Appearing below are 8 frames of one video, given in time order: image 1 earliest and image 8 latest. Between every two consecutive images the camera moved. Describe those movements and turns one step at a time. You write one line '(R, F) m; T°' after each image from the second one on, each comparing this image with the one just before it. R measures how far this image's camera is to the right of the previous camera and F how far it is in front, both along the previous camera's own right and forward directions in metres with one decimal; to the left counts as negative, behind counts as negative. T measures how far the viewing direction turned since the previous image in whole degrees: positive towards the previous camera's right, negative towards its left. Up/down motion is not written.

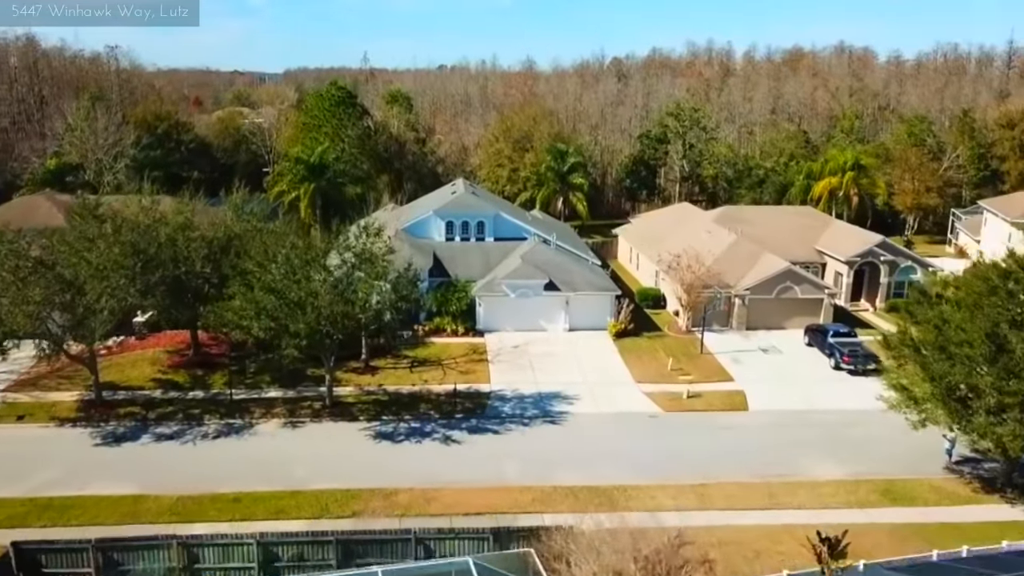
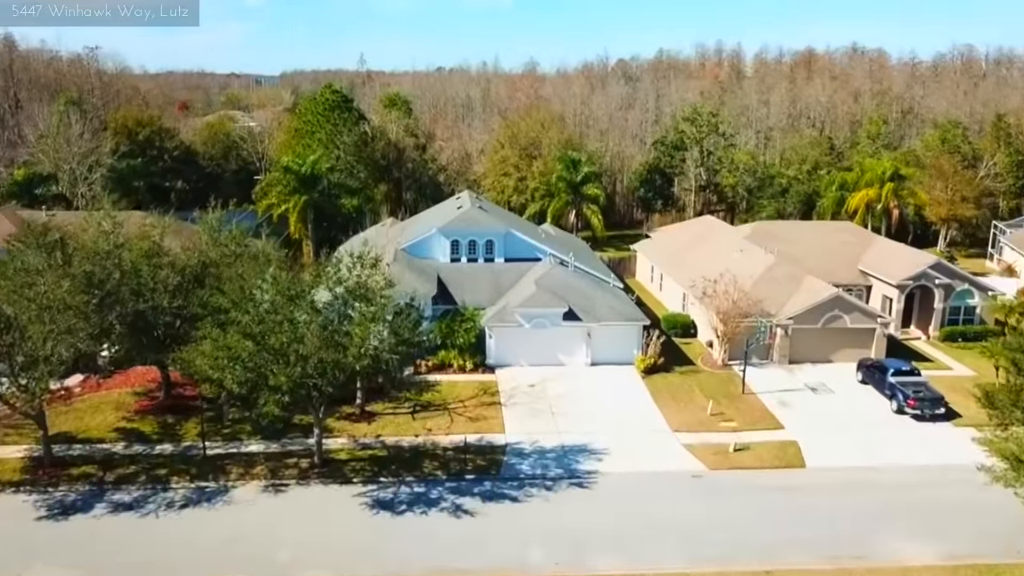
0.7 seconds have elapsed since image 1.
(-0.7, +4.2) m; 0°
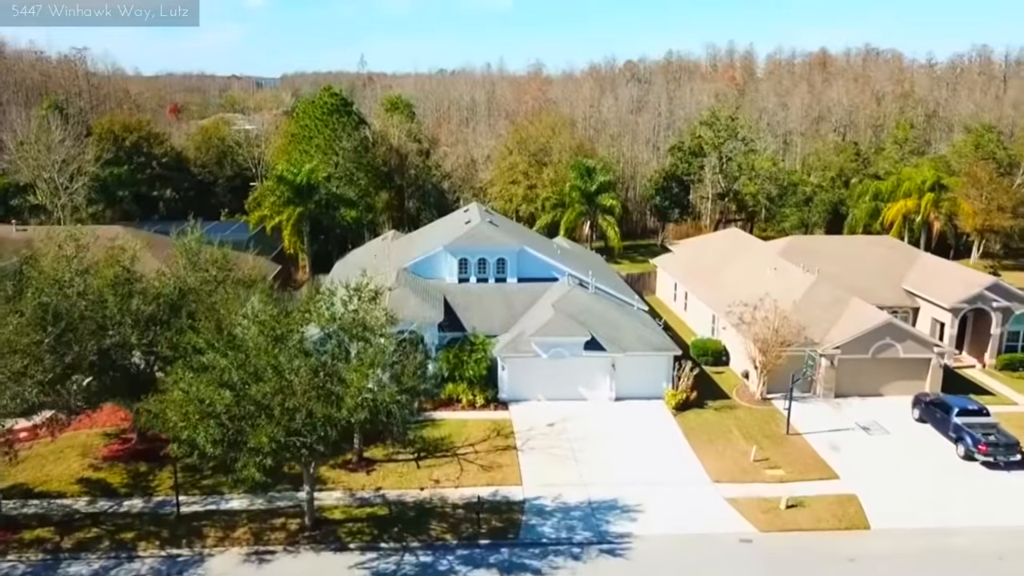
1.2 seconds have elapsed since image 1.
(-0.5, +3.3) m; 0°
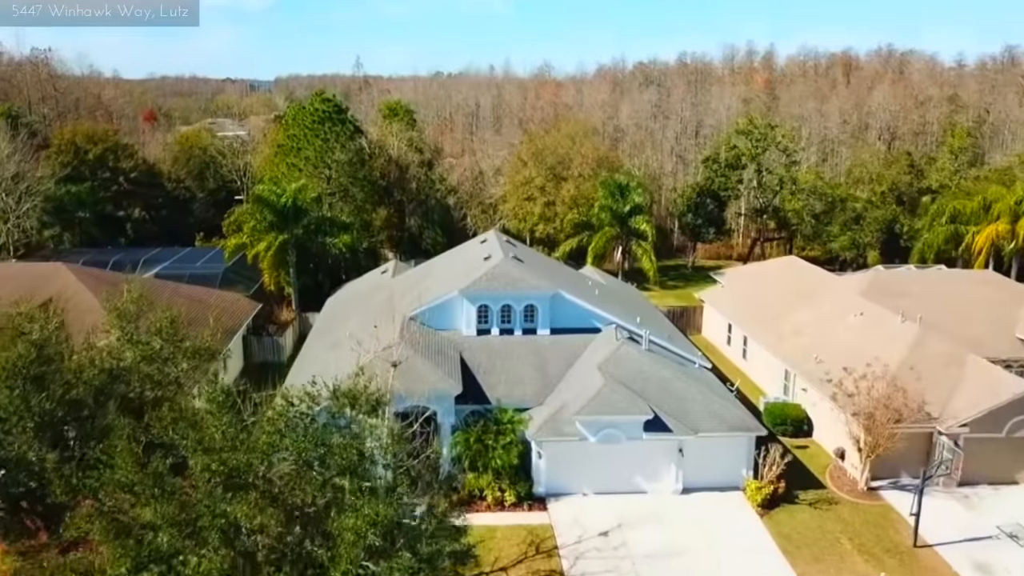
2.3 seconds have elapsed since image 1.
(-1.2, +6.5) m; 0°
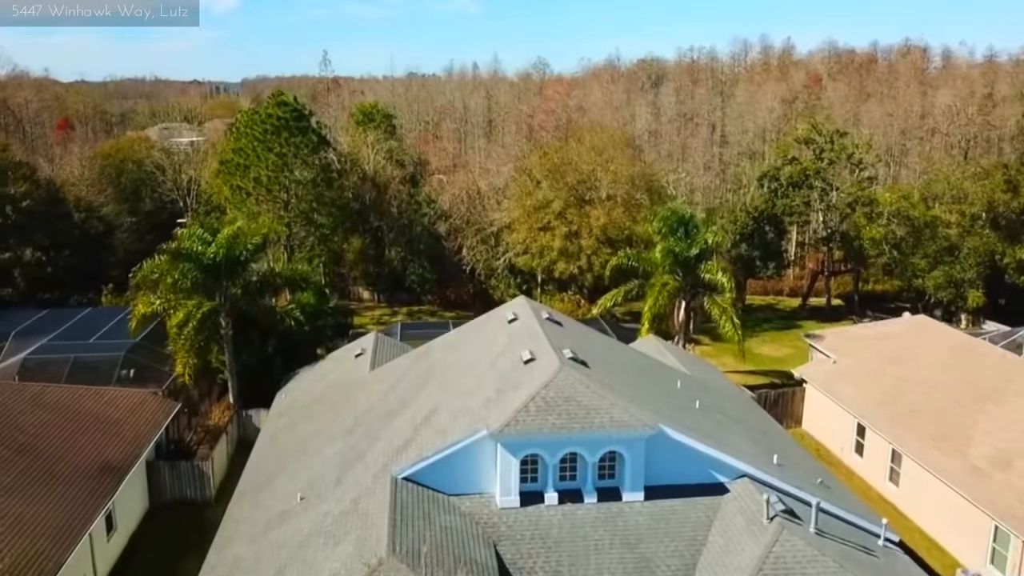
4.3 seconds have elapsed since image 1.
(-1.8, +11.1) m; +2°
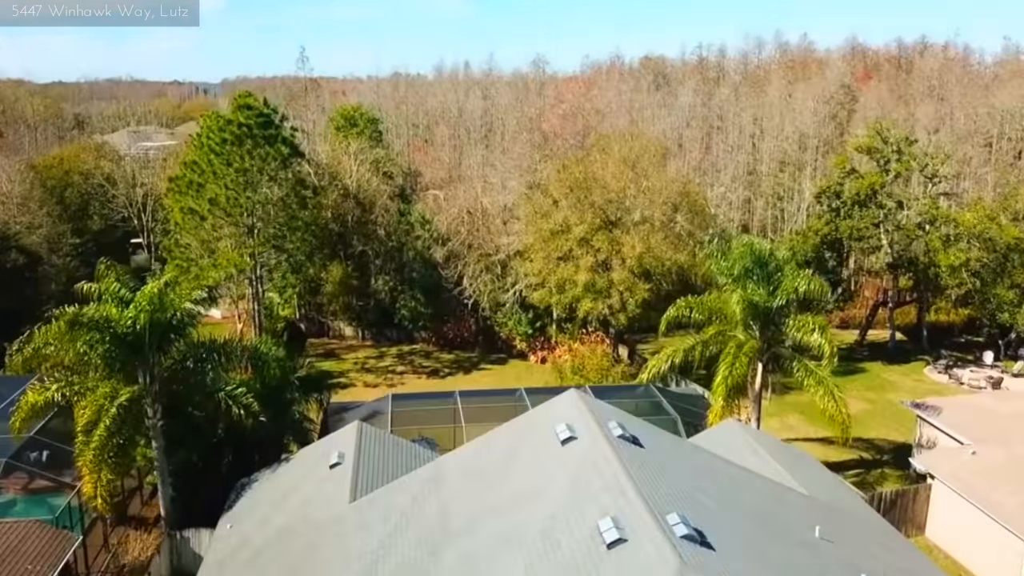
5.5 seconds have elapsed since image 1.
(-1.1, +7.0) m; +1°
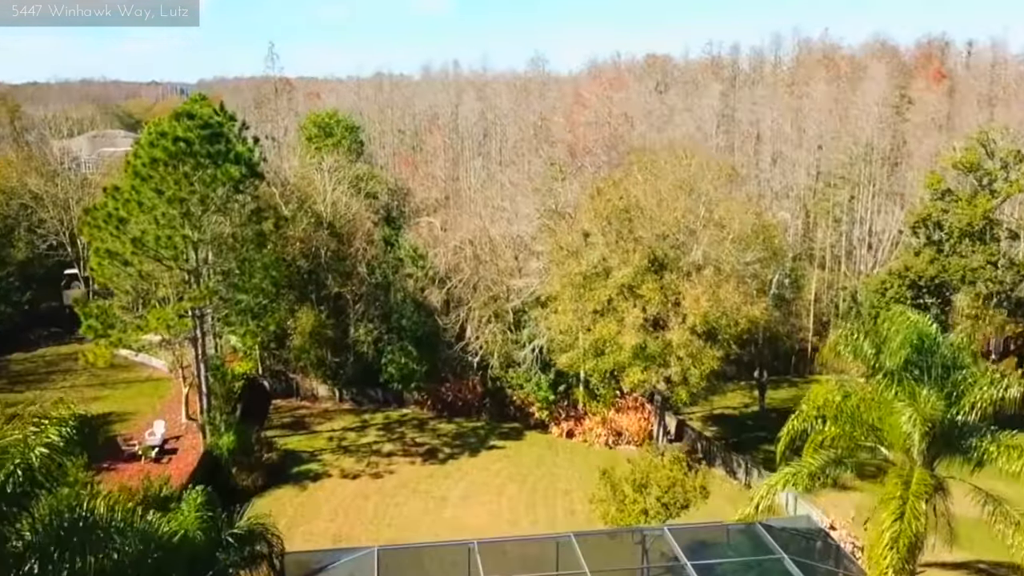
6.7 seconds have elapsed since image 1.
(-1.2, +7.7) m; +1°
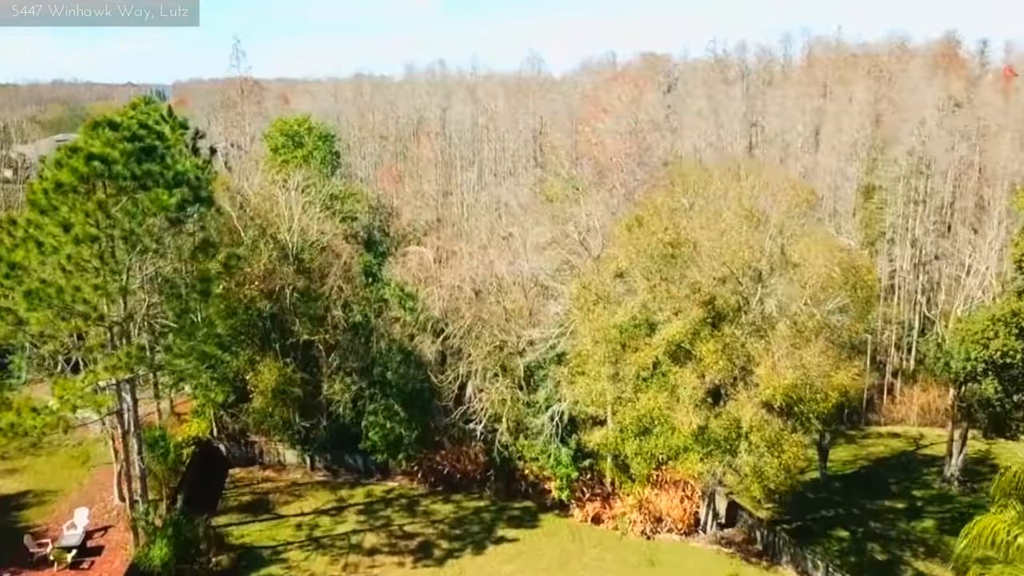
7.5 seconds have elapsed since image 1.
(-0.8, +5.7) m; +1°
